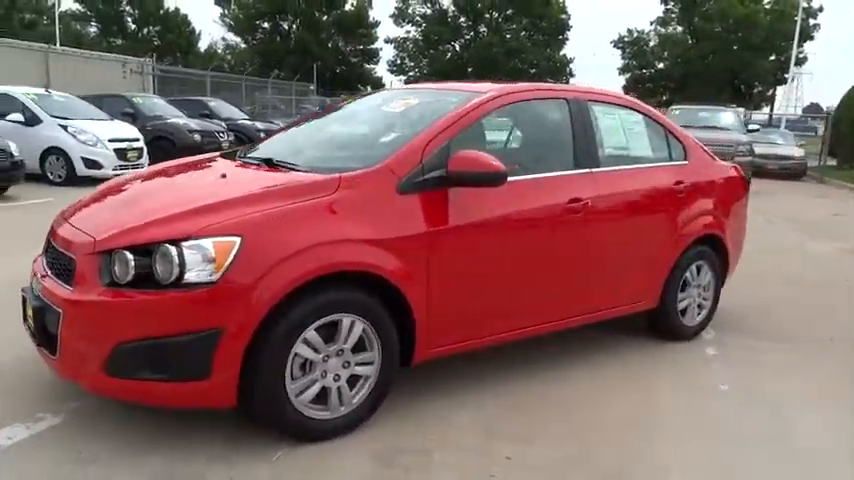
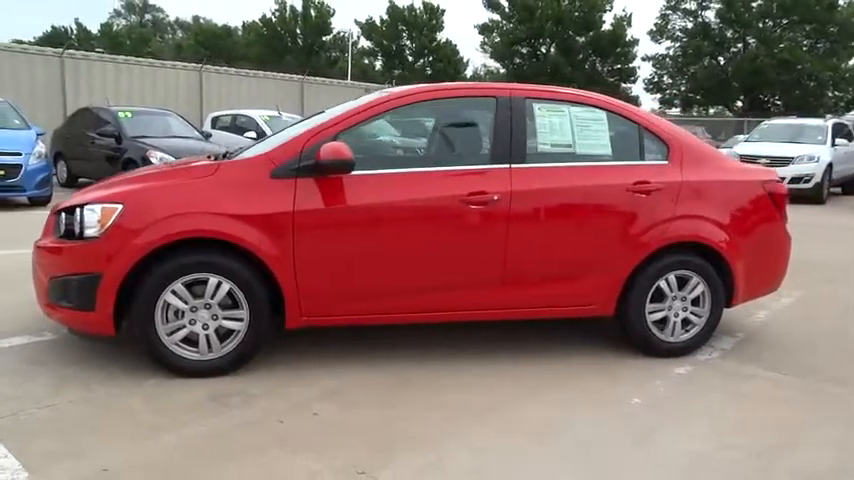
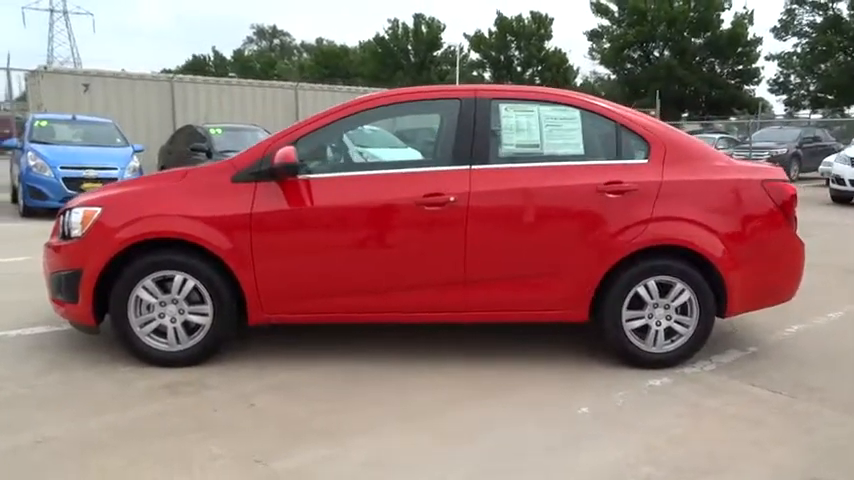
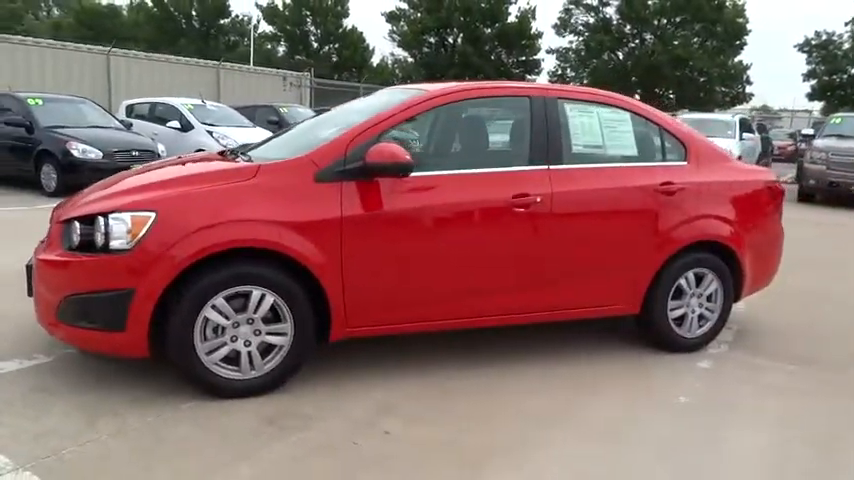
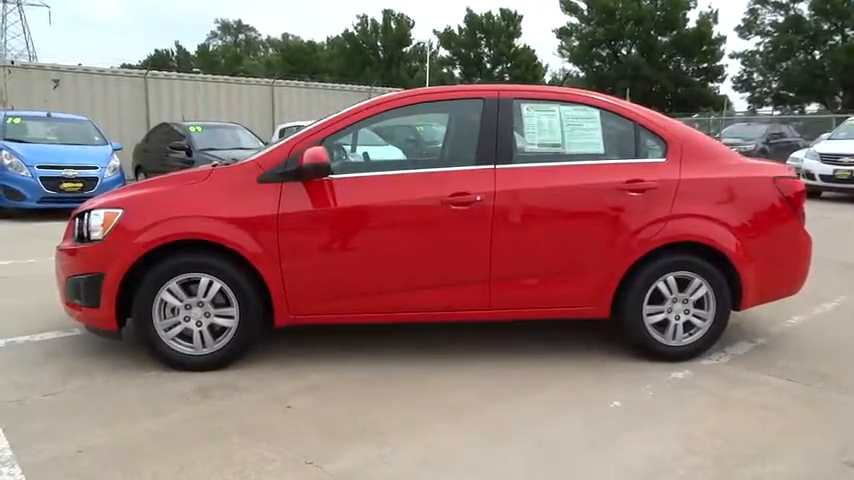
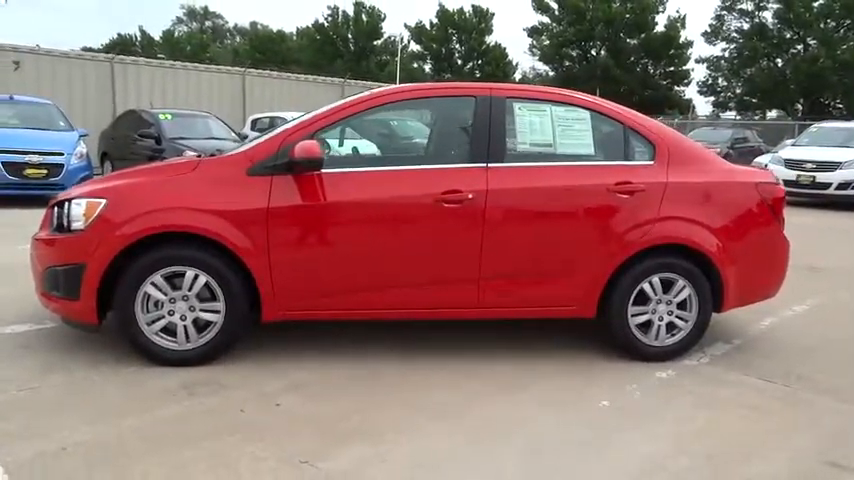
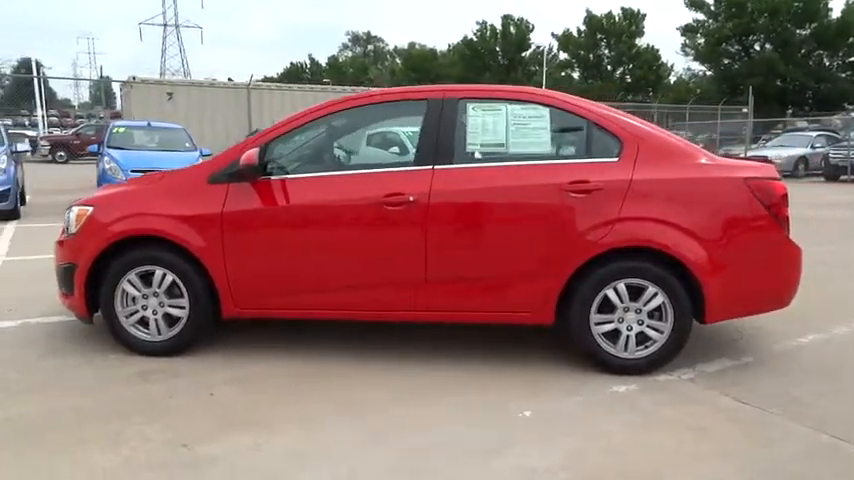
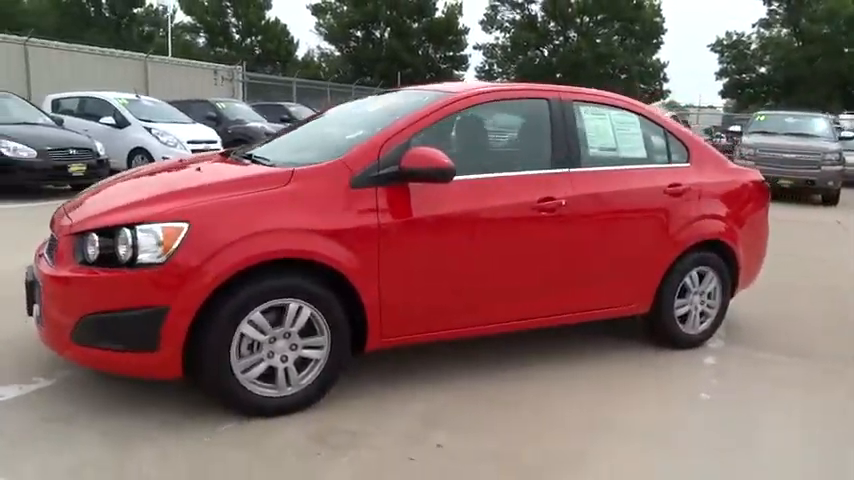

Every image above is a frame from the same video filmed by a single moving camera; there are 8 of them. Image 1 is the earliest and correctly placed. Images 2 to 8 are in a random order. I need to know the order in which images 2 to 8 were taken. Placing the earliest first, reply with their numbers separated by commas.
8, 4, 2, 6, 5, 3, 7
